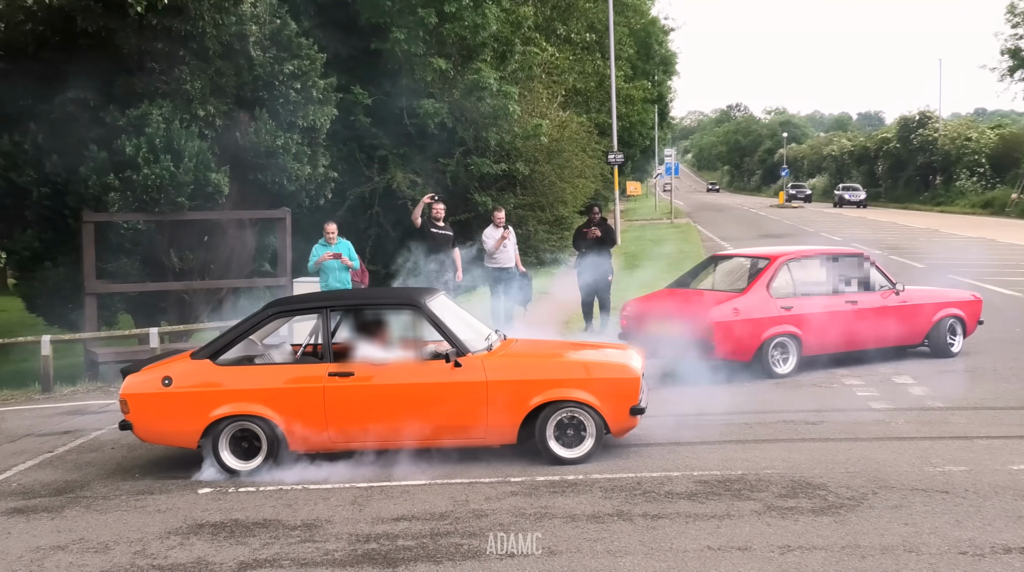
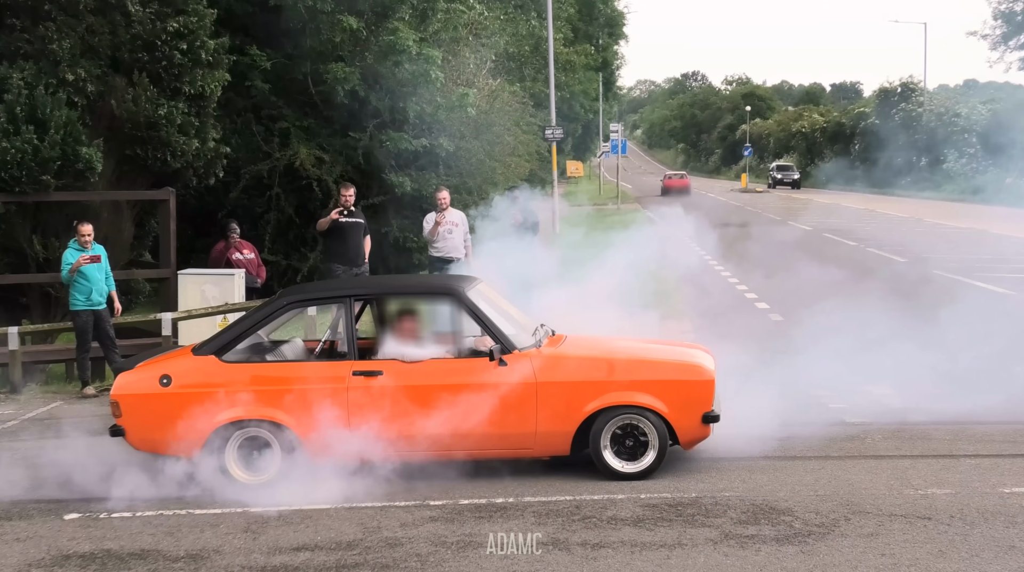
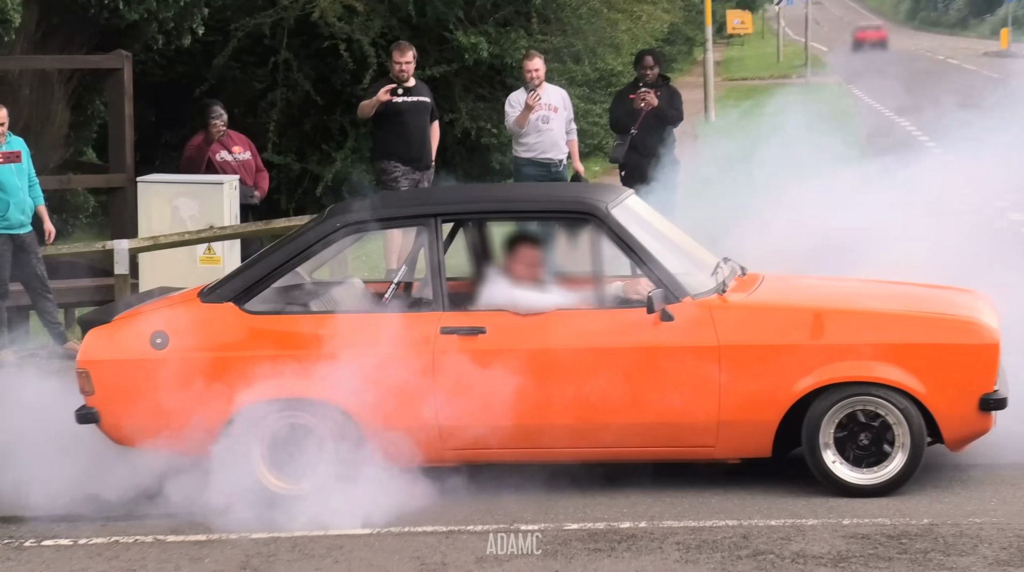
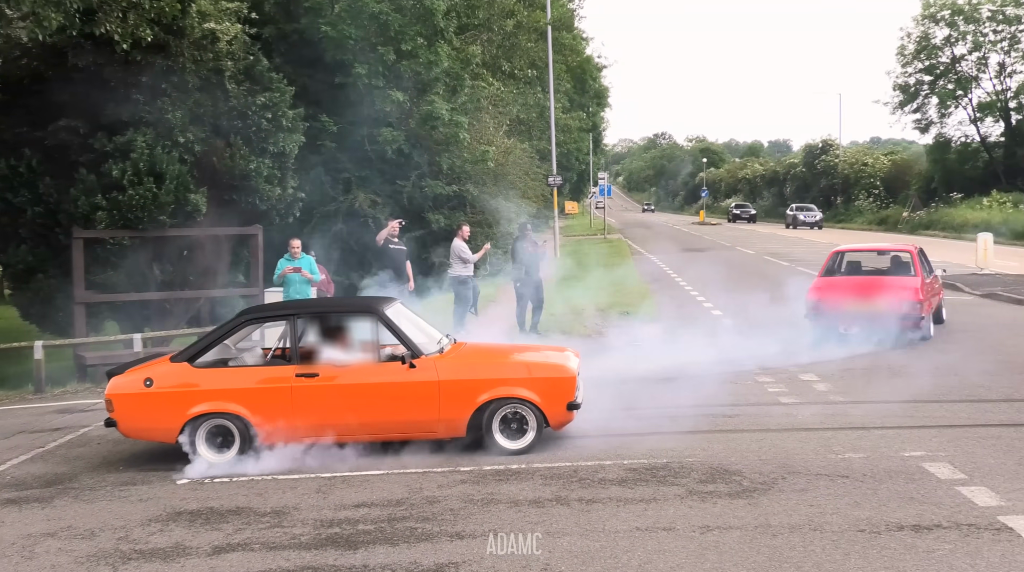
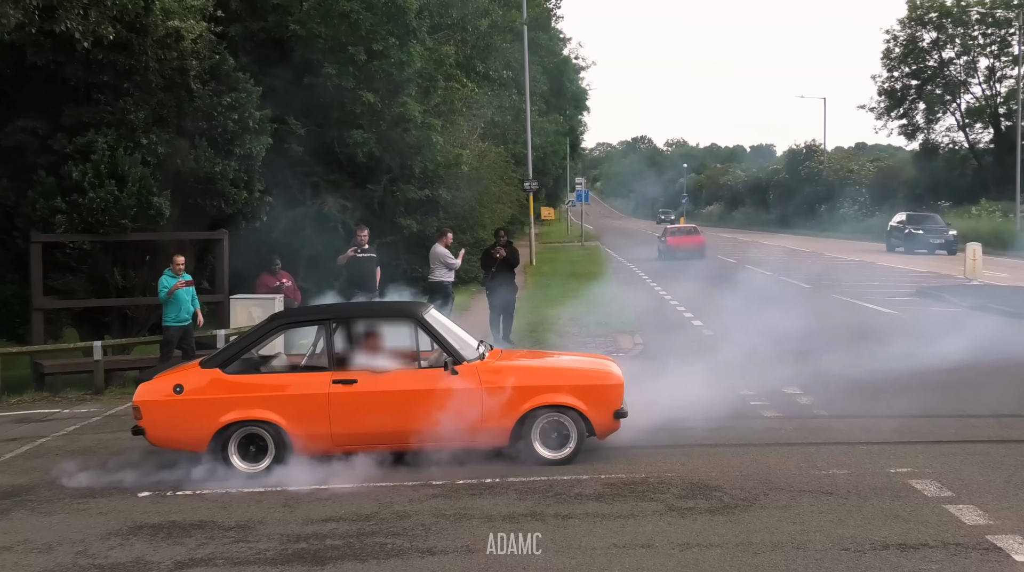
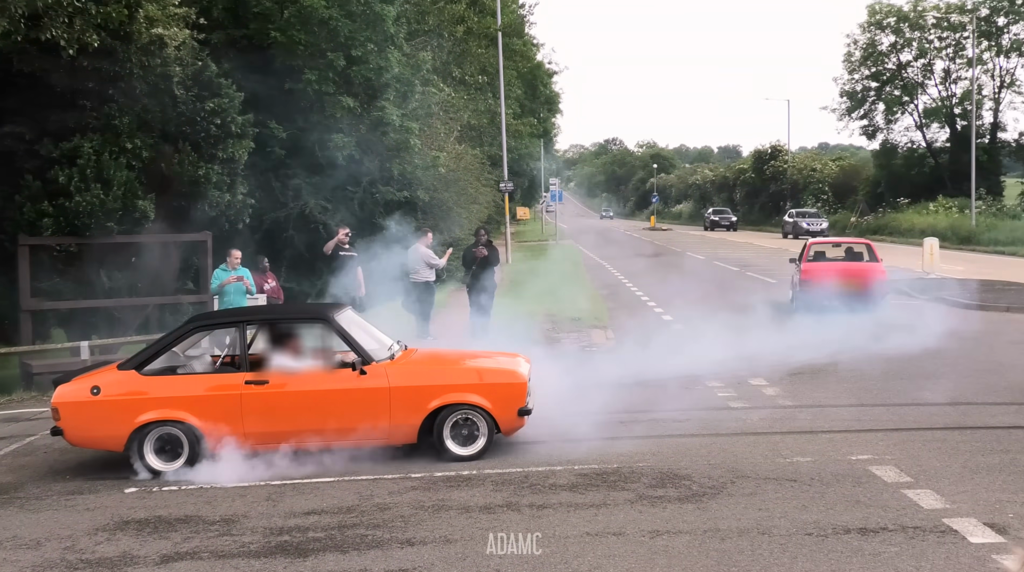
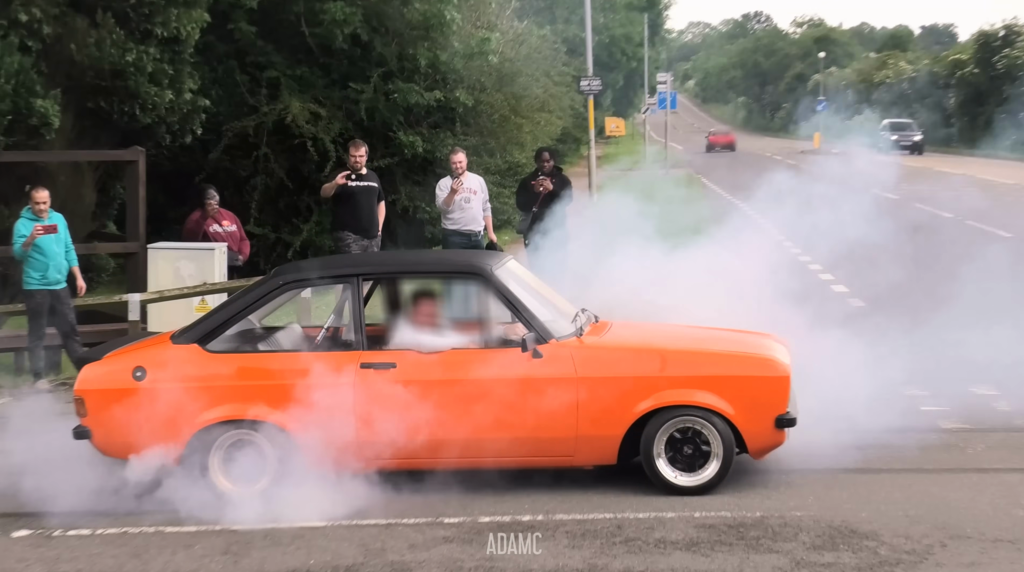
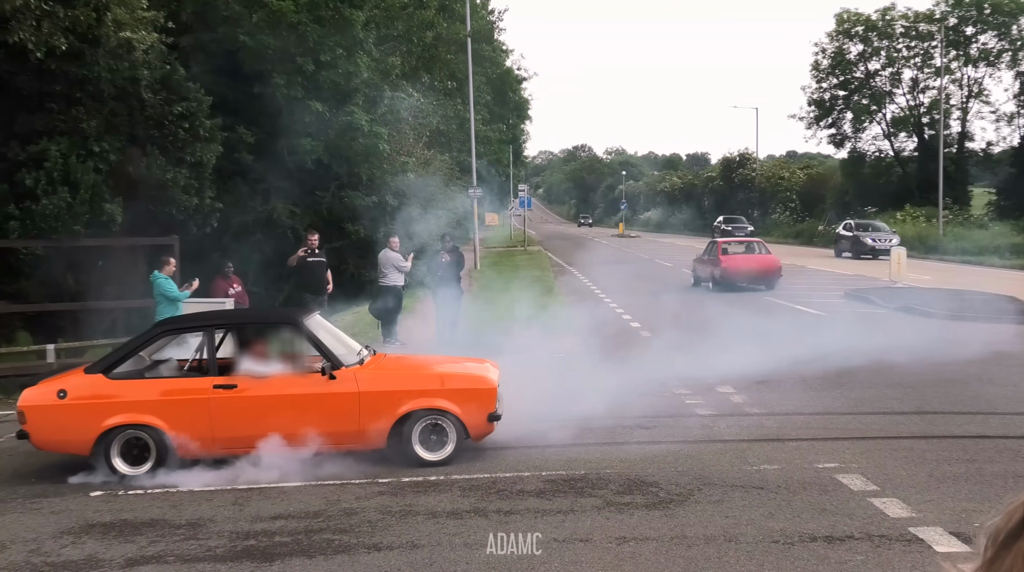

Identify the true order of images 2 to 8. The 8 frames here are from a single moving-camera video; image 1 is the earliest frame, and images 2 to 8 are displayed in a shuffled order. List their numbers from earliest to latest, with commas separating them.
4, 6, 8, 5, 2, 7, 3
